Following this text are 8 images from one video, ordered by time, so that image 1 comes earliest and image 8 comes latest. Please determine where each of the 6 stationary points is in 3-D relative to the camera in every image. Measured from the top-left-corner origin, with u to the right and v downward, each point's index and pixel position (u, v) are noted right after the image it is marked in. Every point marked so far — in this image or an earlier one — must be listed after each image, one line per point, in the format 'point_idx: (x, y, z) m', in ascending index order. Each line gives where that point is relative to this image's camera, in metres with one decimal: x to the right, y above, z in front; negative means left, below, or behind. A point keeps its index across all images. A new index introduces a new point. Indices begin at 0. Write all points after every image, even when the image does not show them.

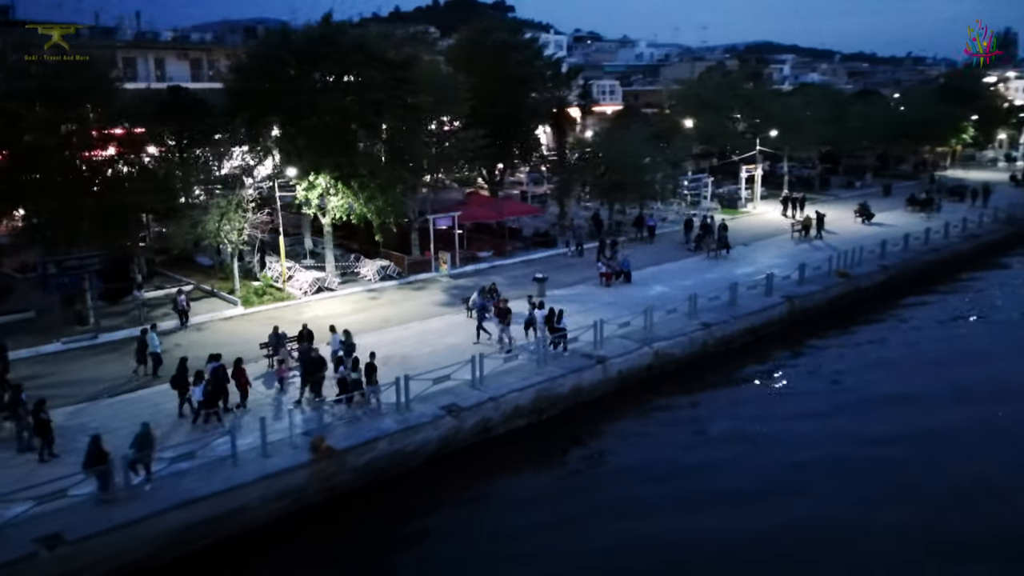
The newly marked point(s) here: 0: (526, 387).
0: (+0.3, -2.3, +19.5) m
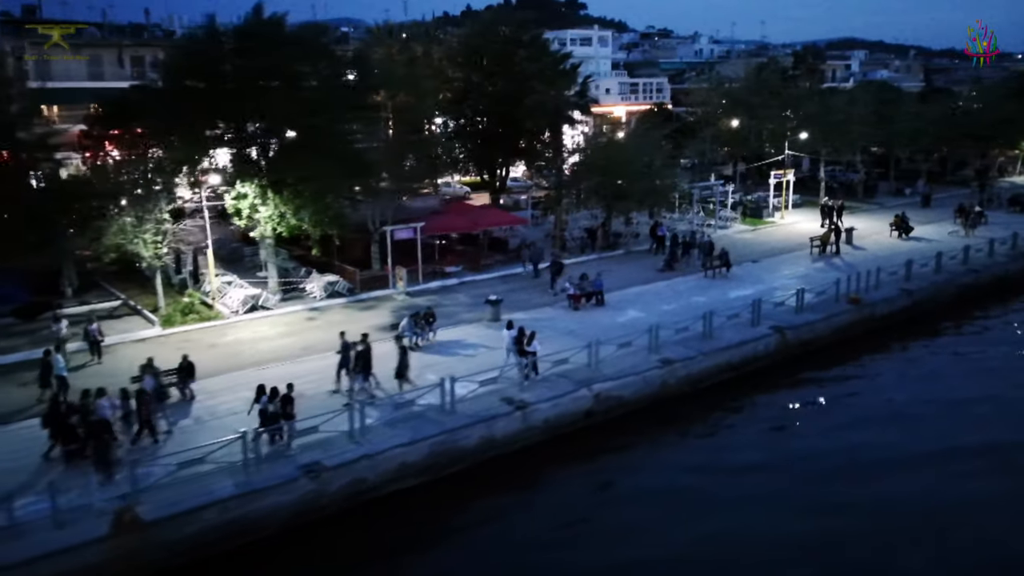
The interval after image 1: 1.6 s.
0: (-1.9, -3.0, +16.4) m
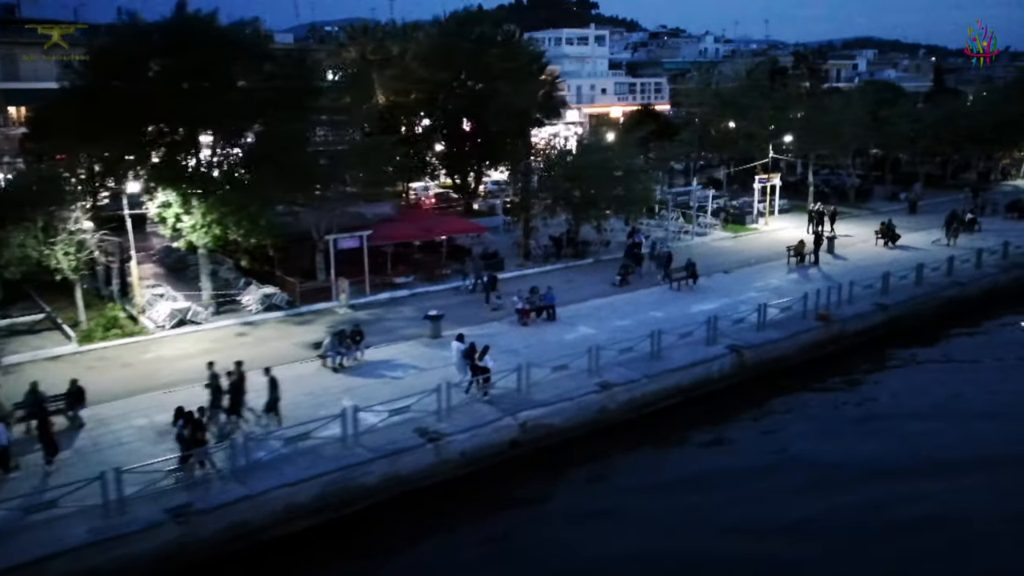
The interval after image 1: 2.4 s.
0: (-3.6, -3.4, +14.9) m
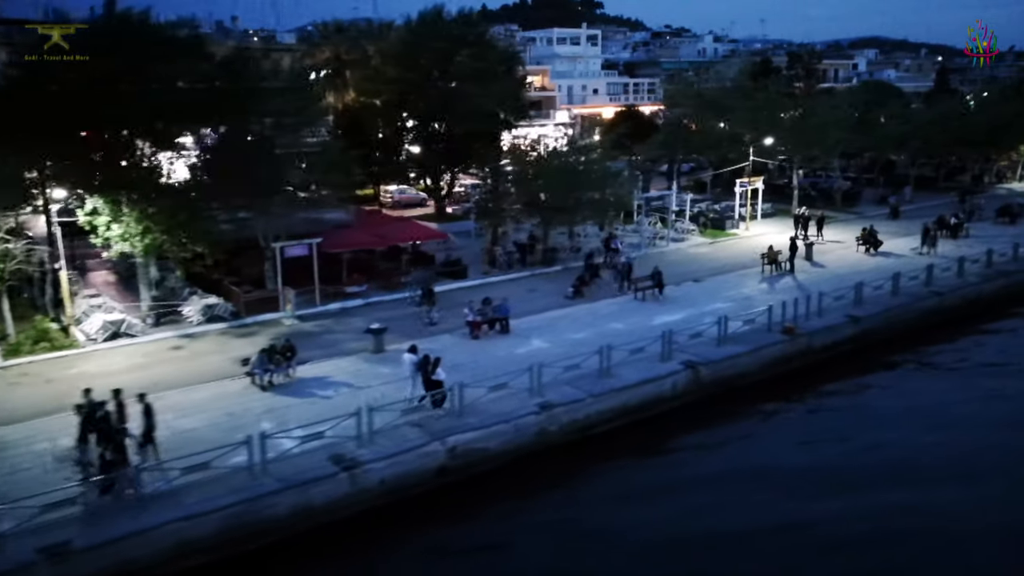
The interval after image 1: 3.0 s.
0: (-5.1, -3.7, +13.8) m
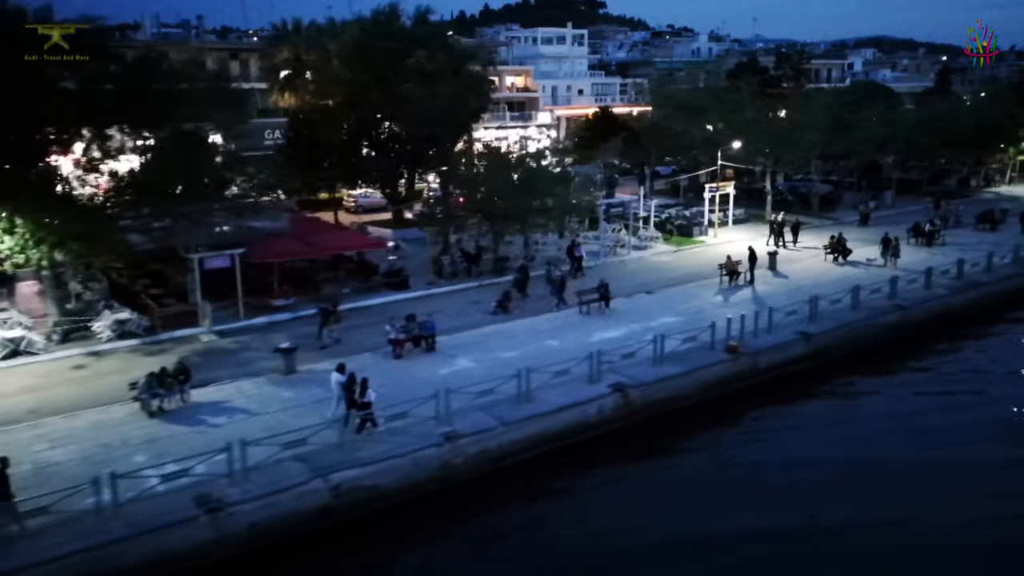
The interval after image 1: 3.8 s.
0: (-7.1, -4.1, +12.4) m
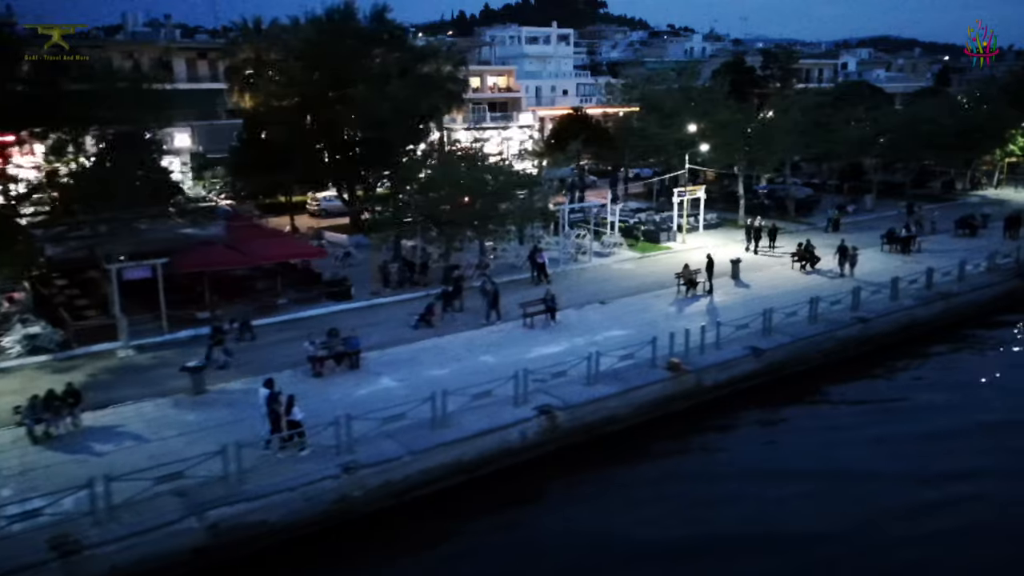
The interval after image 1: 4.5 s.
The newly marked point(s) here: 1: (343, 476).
0: (-8.8, -4.4, +11.2) m
1: (-3.1, -3.4, +15.3) m
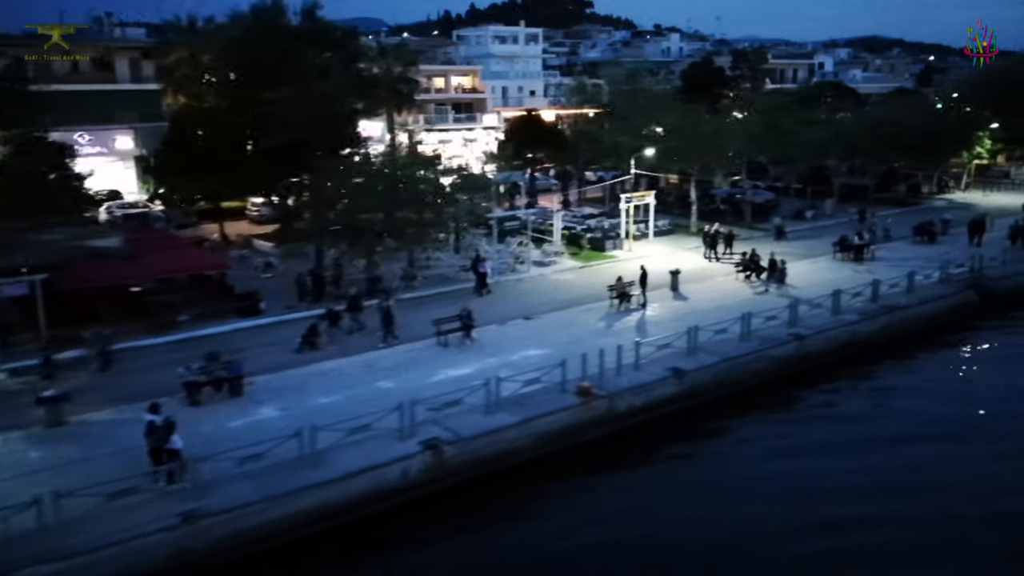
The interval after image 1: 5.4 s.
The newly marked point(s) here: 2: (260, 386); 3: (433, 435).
0: (-11.0, -4.9, +9.5) m
1: (-5.3, -3.8, +13.6) m
2: (-5.8, -2.3, +19.6) m
3: (-1.5, -2.9, +16.9) m
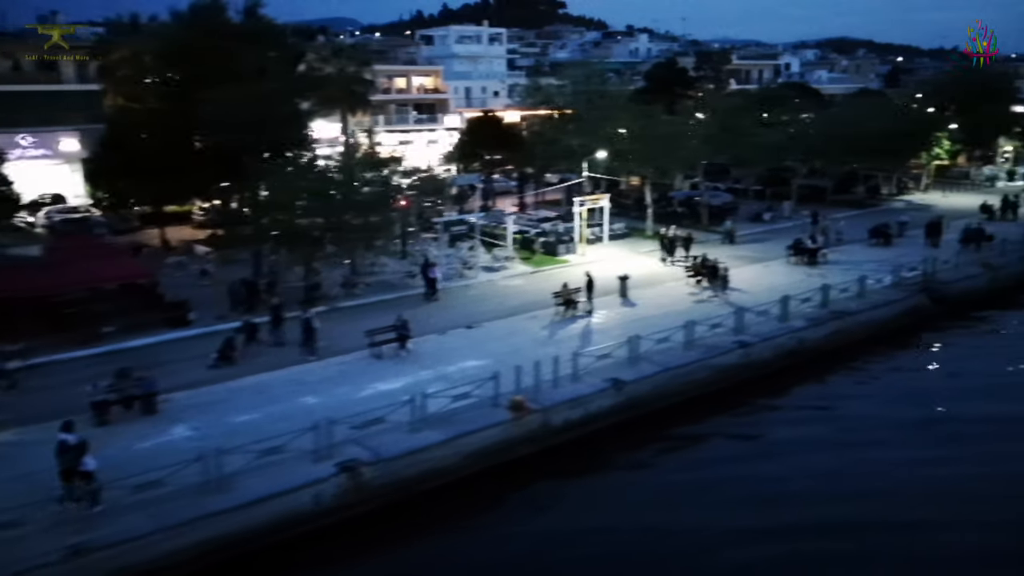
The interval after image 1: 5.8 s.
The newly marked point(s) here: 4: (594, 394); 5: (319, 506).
0: (-12.2, -5.1, +8.3) m
1: (-6.6, -4.1, +12.6) m
2: (-7.3, -2.5, +18.6) m
3: (-3.0, -3.2, +16.0) m
4: (+1.9, -2.4, +19.2) m
5: (-3.4, -3.9, +15.1) m
